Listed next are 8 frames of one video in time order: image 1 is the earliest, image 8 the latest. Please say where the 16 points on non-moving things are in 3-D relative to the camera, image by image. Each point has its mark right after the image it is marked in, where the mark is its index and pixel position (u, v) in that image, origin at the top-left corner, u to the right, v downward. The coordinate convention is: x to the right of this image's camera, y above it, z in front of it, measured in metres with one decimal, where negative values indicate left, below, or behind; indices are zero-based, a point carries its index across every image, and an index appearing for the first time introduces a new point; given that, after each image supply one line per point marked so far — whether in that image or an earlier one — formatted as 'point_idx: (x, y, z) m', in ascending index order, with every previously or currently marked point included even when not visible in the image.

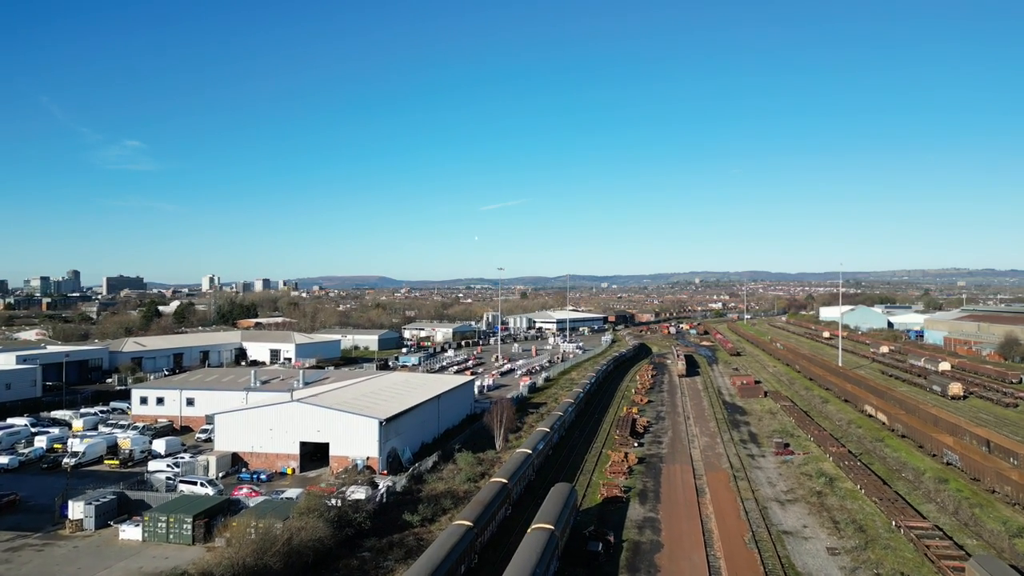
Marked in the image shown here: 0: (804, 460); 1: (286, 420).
0: (+7.9, -4.7, +17.2) m
1: (-5.9, -3.5, +16.5) m
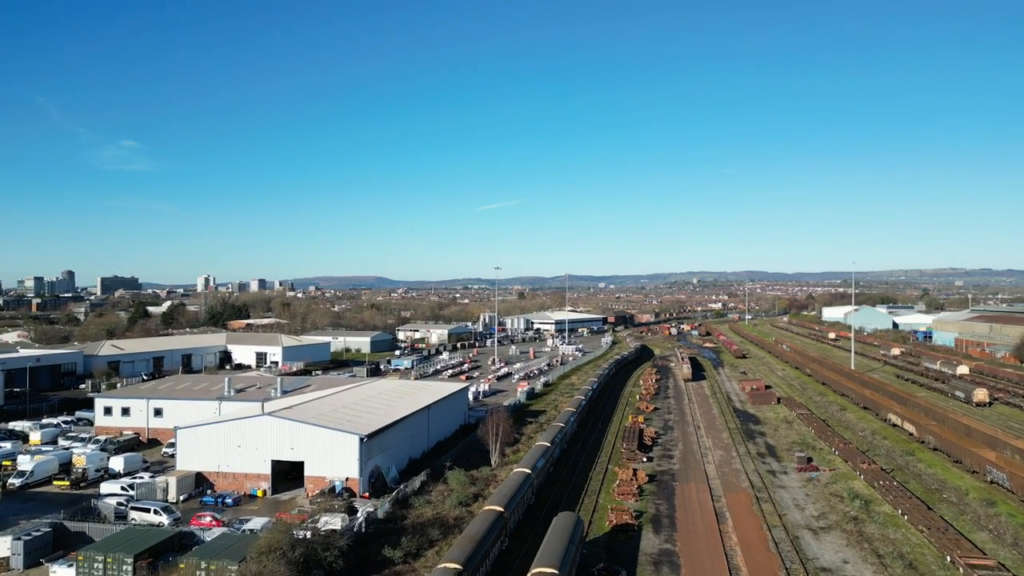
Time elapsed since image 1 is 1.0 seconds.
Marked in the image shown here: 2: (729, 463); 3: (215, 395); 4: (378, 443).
0: (+7.8, -4.7, +15.6) m
1: (-6.0, -3.5, +14.8) m
2: (+5.9, -4.8, +17.3) m
3: (-9.3, -3.4, +19.9) m
4: (-3.2, -3.7, +15.1) m
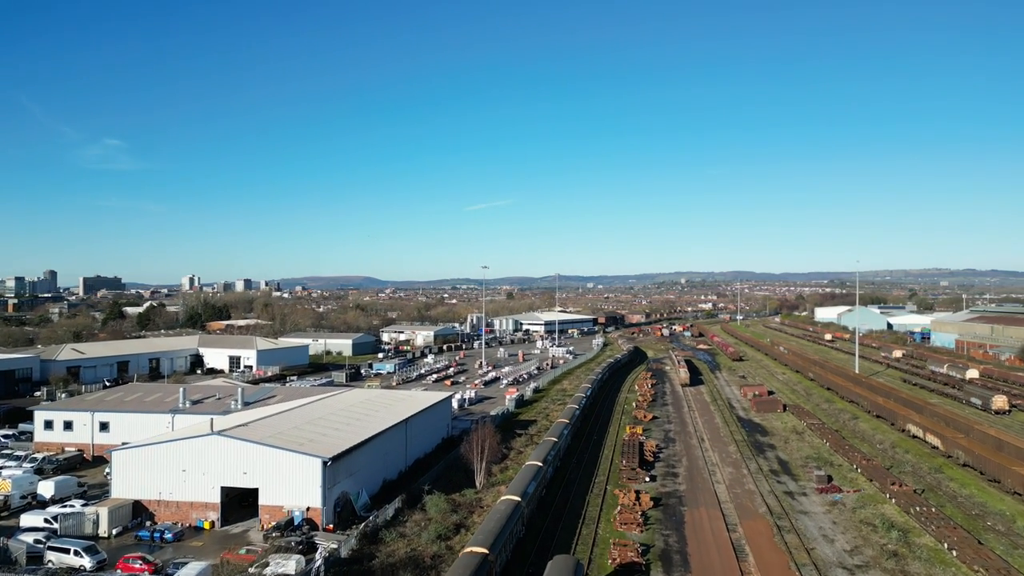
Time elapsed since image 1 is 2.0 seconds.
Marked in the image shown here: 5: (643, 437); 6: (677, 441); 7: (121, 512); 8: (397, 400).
0: (+7.6, -4.7, +13.8) m
1: (-6.2, -3.5, +12.8) m
2: (+5.6, -4.8, +15.6) m
3: (-9.7, -3.3, +17.9) m
4: (-3.5, -3.7, +13.1) m
5: (+4.1, -4.7, +19.9) m
6: (+5.1, -4.8, +19.7) m
7: (-7.8, -4.4, +12.7) m
8: (-3.5, -3.4, +19.2) m
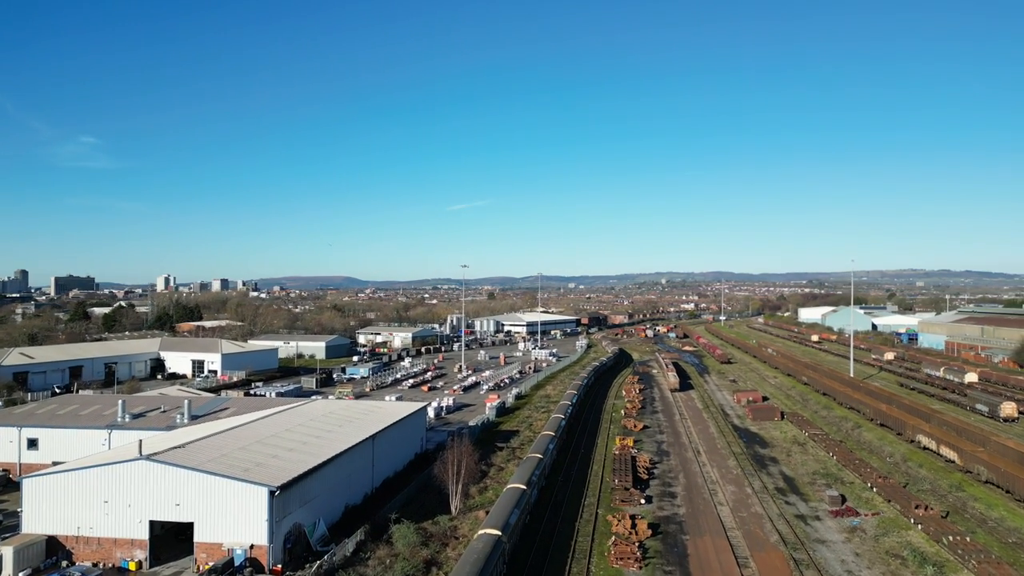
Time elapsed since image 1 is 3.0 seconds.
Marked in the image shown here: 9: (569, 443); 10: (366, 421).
0: (+7.2, -4.7, +12.4) m
1: (-6.6, -3.5, +10.9) m
2: (+5.2, -4.8, +14.0) m
3: (-10.2, -3.3, +15.9) m
4: (-3.8, -3.7, +11.3) m
5: (+3.5, -4.7, +18.3) m
6: (+4.6, -4.8, +18.2) m
7: (-8.1, -4.4, +10.7) m
8: (-4.0, -3.4, +17.4) m
9: (+1.7, -4.7, +19.1) m
10: (-3.8, -3.4, +16.2) m
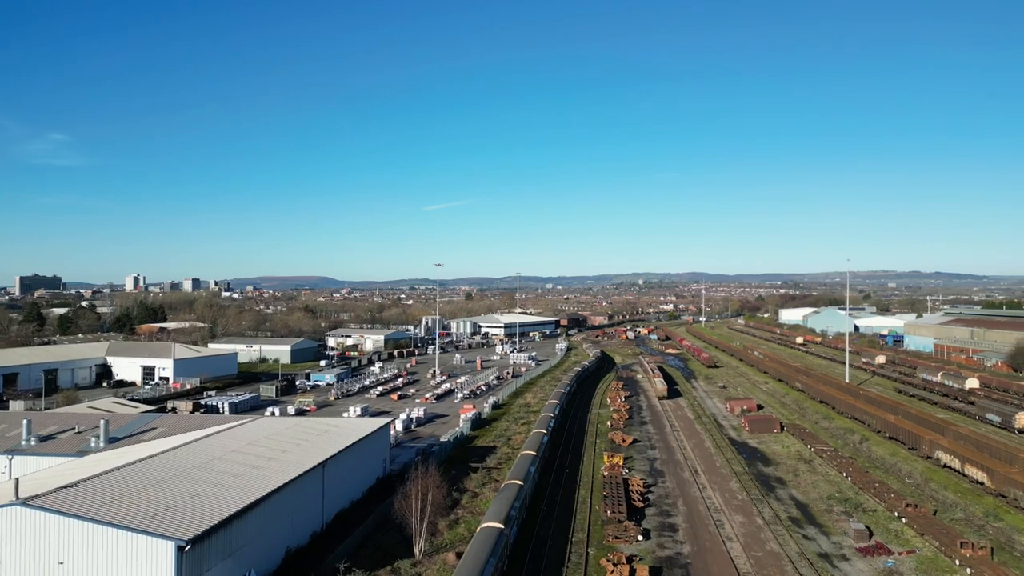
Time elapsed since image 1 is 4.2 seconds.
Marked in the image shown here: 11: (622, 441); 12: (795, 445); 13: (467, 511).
0: (+6.8, -4.7, +10.5) m
1: (-6.9, -3.4, +8.6) m
2: (+4.7, -4.8, +12.1) m
3: (-10.7, -3.3, +13.4) m
4: (-4.2, -3.7, +9.1) m
5: (+2.9, -4.7, +16.3) m
6: (+4.0, -4.8, +16.2) m
7: (-8.5, -4.4, +8.4) m
8: (-4.6, -3.4, +15.1) m
9: (+1.1, -4.7, +17.1) m
10: (-4.3, -3.4, +14.0) m
11: (+3.4, -4.7, +19.5) m
12: (+8.4, -4.7, +18.9) m
13: (-1.0, -4.7, +13.5) m
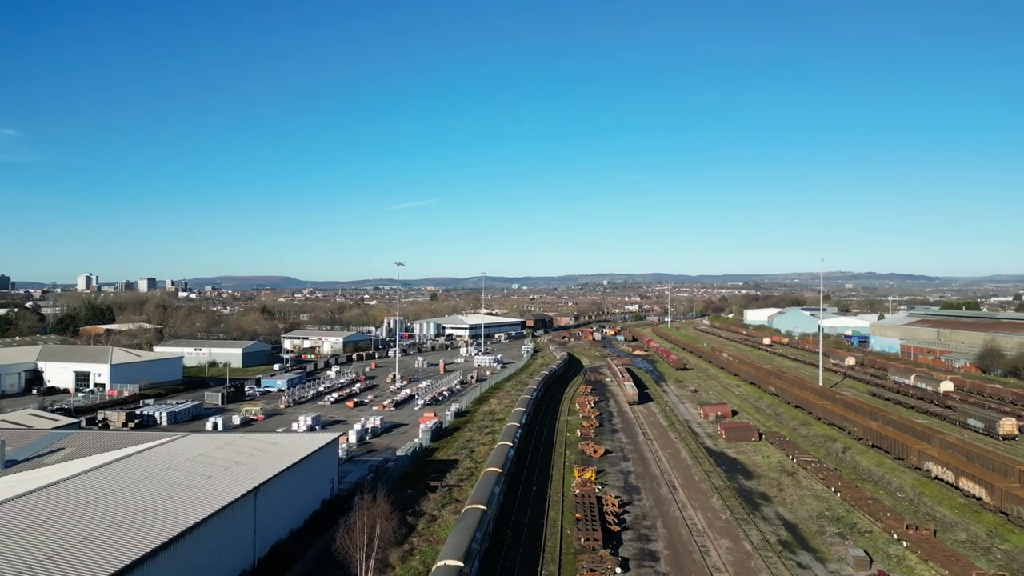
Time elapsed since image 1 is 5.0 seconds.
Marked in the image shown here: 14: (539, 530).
0: (+6.2, -4.7, +9.3) m
1: (-7.4, -3.4, +6.7) m
2: (+4.0, -4.8, +10.8) m
3: (-11.4, -3.3, +11.3) m
4: (-4.7, -3.7, +7.4) m
5: (+2.0, -4.7, +14.9) m
6: (+3.1, -4.8, +14.9) m
7: (-8.9, -4.4, +6.4) m
8: (-5.4, -3.4, +13.4) m
9: (+0.2, -4.7, +15.6) m
10: (-5.0, -3.4, +12.2) m
11: (+2.3, -4.7, +18.2) m
12: (+7.4, -4.7, +17.9) m
13: (-1.7, -4.7, +11.9) m
14: (+0.5, -4.8, +12.6) m
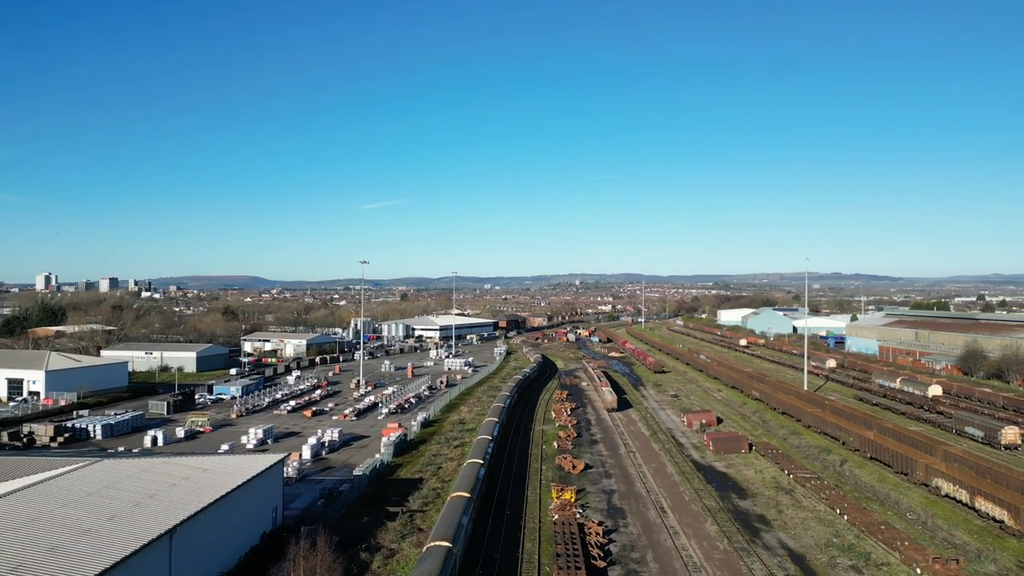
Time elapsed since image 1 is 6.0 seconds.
0: (+5.8, -4.7, +7.9) m
1: (-7.6, -3.4, +4.7) m
2: (+3.6, -4.8, +9.3) m
3: (-11.8, -3.3, +9.1) m
4: (-5.0, -3.6, +5.5) m
5: (+1.4, -4.7, +13.3) m
6: (+2.5, -4.8, +13.3) m
7: (-9.1, -4.4, +4.3) m
8: (-6.0, -3.3, +11.4) m
9: (-0.5, -4.7, +13.9) m
10: (-5.5, -3.4, +10.3) m
11: (+1.6, -4.7, +16.6) m
12: (+6.7, -4.7, +16.5) m
13: (-2.2, -4.7, +10.1) m
14: (0.0, -4.8, +10.9) m
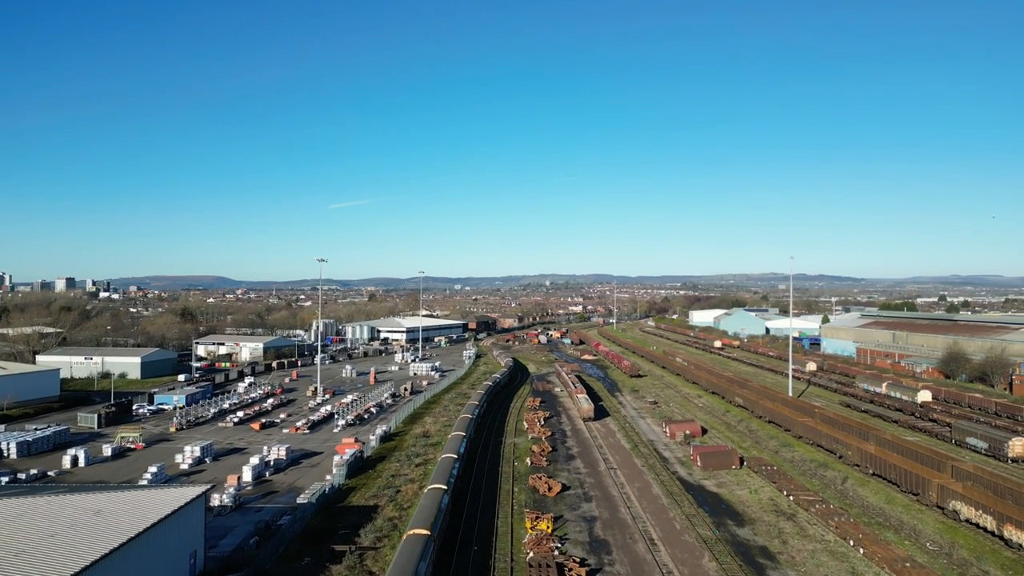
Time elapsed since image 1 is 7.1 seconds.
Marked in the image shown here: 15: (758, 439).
0: (+5.5, -4.7, +6.3) m
1: (-7.8, -3.4, +2.5) m
2: (+3.2, -4.8, +7.6) m
3: (-12.2, -3.3, +6.7) m
4: (-5.2, -3.6, +3.4) m
5: (+0.8, -4.7, +11.5) m
6: (+1.9, -4.8, +11.6) m
7: (-9.3, -4.4, +2.0) m
8: (-6.4, -3.3, +9.3) m
9: (-1.1, -4.7, +12.0) m
10: (-6.0, -3.3, +8.2) m
11: (+0.9, -4.7, +14.7) m
12: (+5.9, -4.7, +14.9) m
13: (-2.6, -4.7, +8.1) m
14: (-0.5, -4.8, +9.0) m
15: (+7.6, -4.6, +19.7) m
